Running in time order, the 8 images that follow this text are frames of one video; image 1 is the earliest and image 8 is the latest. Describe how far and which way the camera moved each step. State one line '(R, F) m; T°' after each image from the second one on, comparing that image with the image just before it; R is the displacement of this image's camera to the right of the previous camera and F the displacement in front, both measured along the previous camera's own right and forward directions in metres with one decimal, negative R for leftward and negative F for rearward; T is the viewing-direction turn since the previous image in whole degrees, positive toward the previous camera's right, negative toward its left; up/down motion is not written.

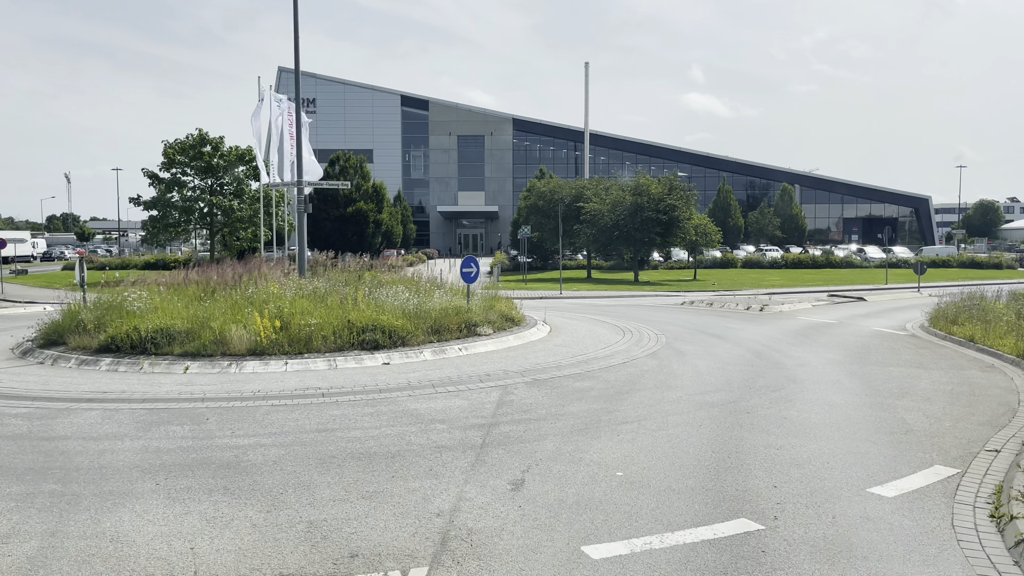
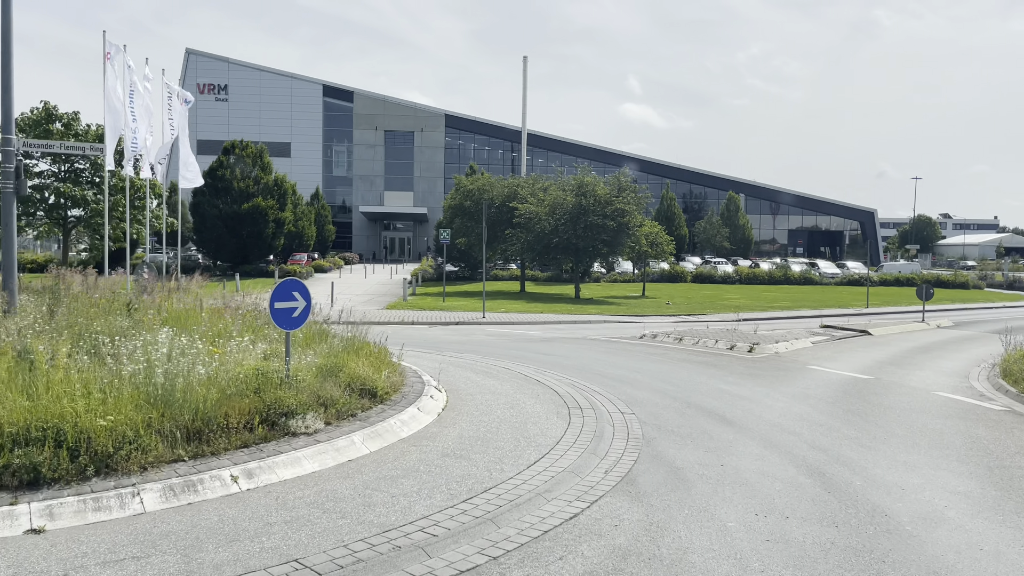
(+0.8, +6.7) m; +5°
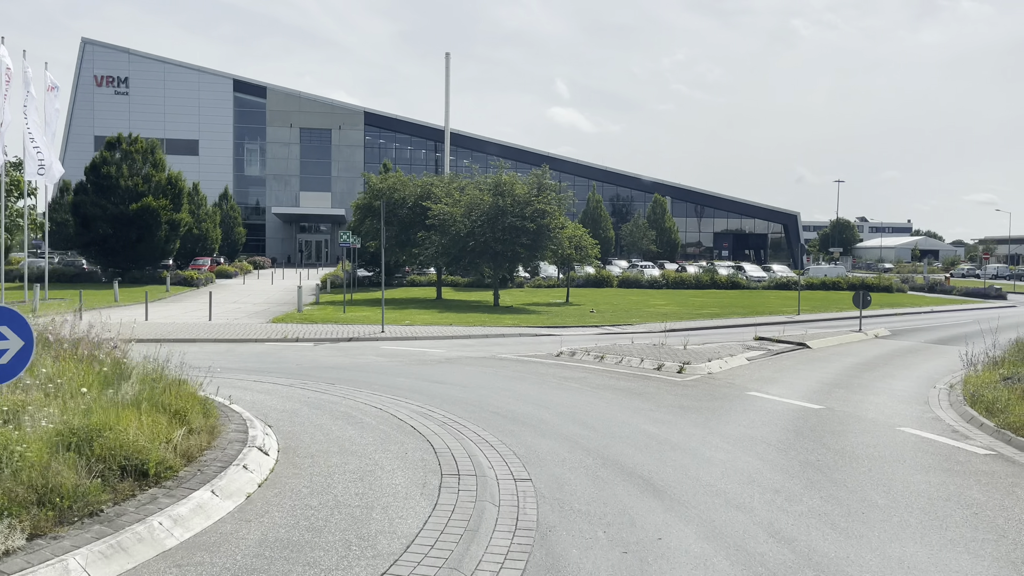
(+0.7, +2.6) m; +5°
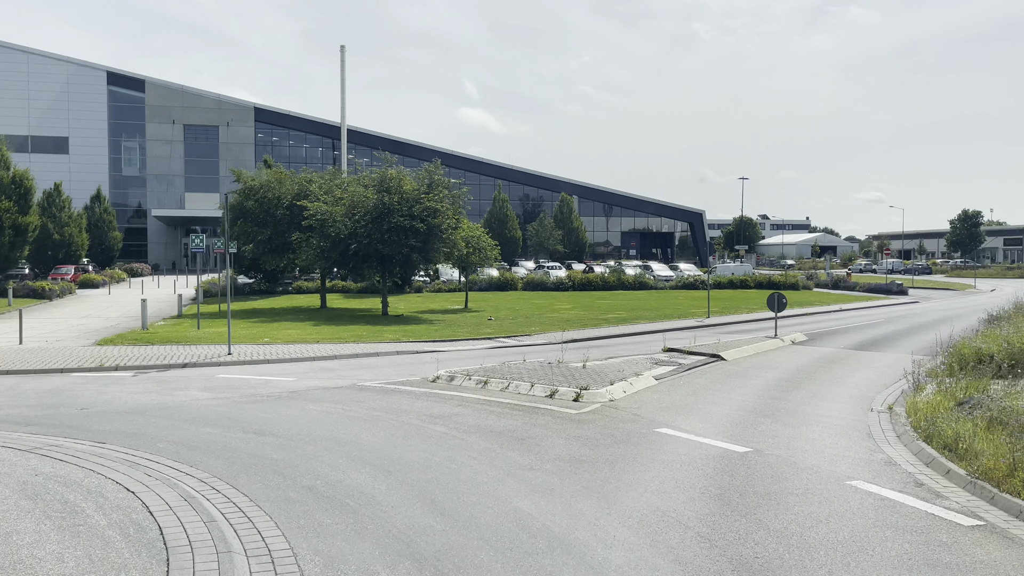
(+0.9, +2.8) m; +6°
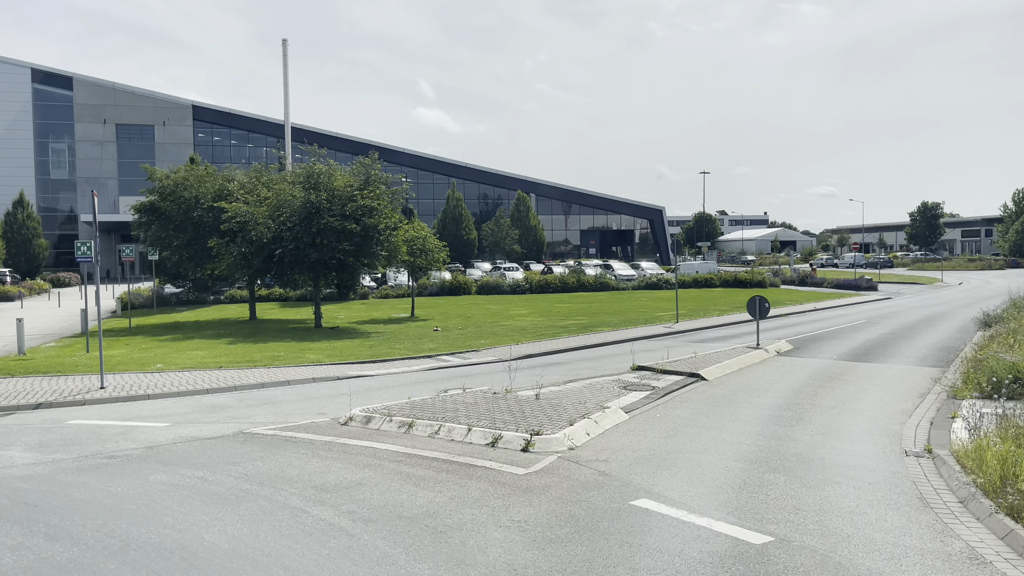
(+0.4, +2.9) m; +3°
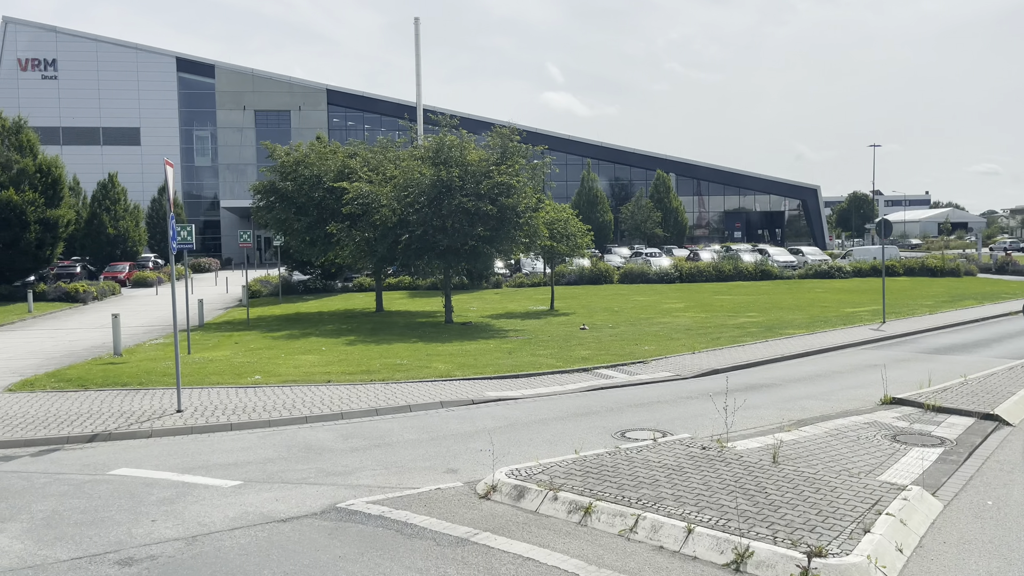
(-0.9, +3.9) m; -9°
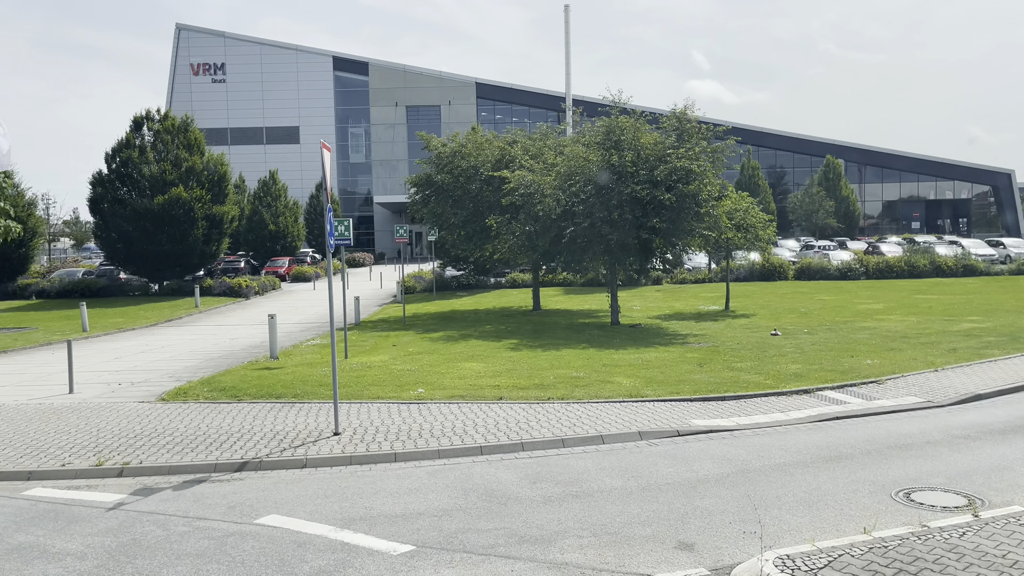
(-0.9, +2.0) m; -10°
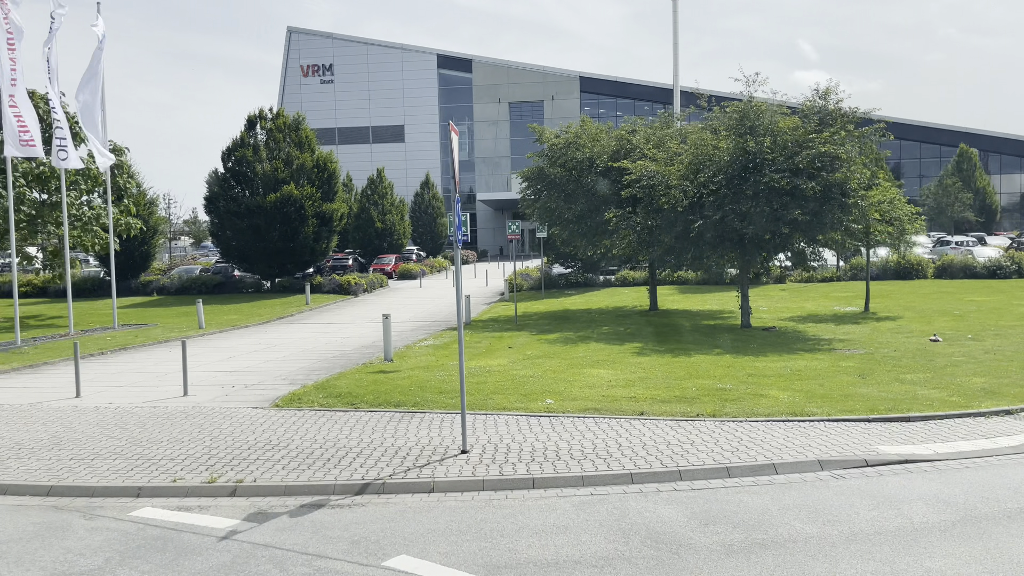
(-0.6, +1.2) m; -7°
